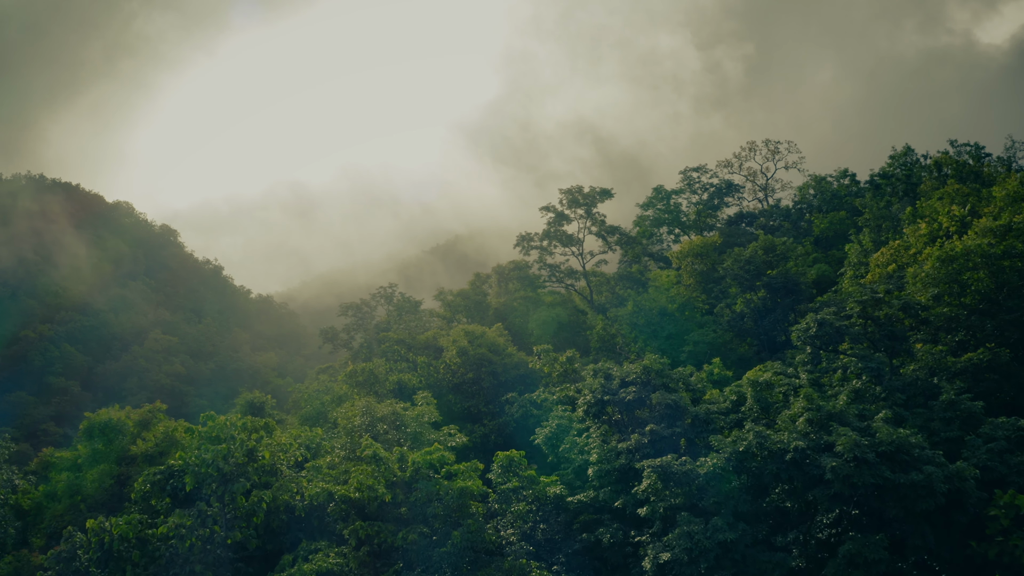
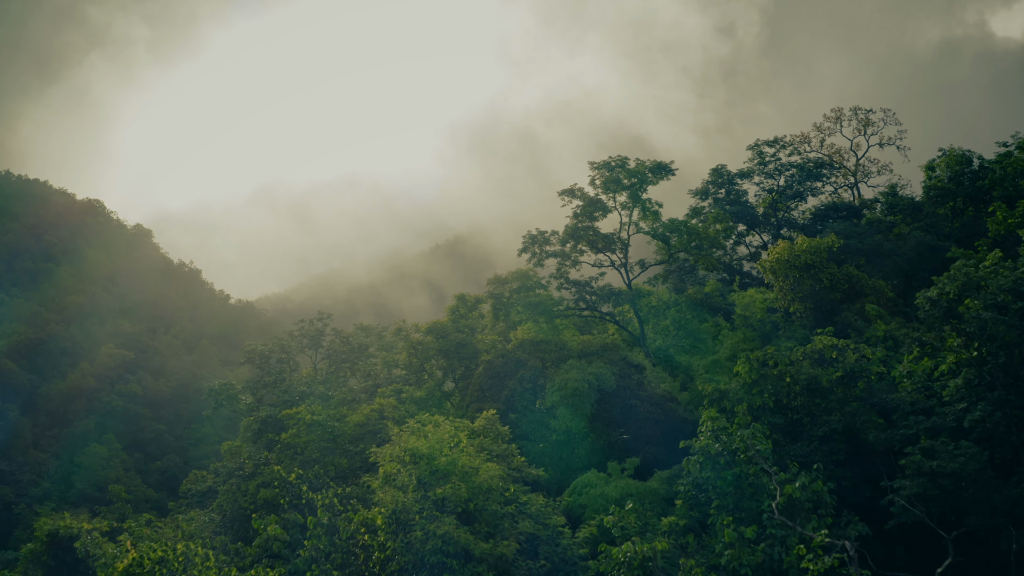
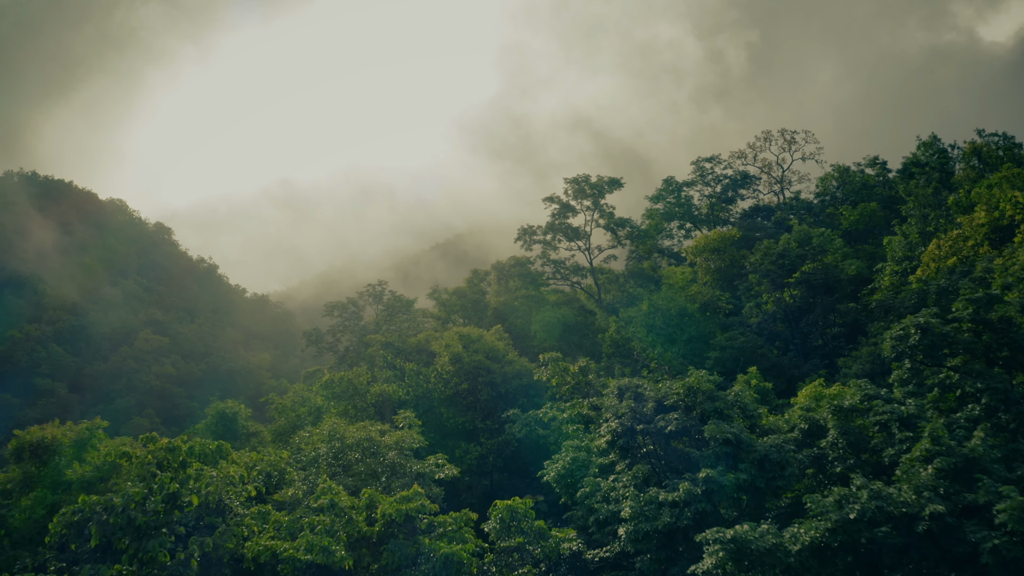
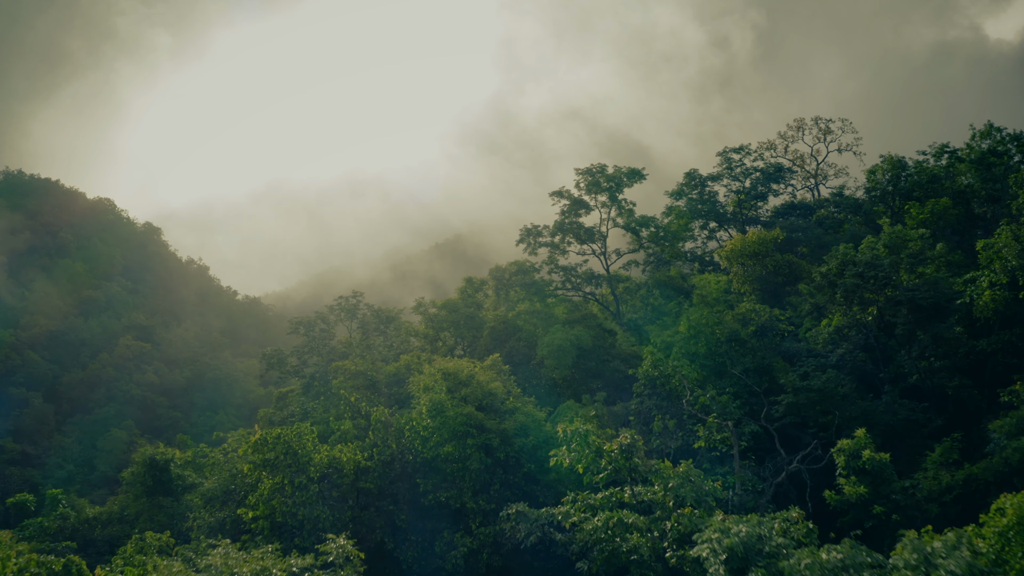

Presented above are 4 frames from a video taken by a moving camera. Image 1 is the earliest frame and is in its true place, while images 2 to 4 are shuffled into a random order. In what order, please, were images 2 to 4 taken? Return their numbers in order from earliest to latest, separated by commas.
3, 4, 2
